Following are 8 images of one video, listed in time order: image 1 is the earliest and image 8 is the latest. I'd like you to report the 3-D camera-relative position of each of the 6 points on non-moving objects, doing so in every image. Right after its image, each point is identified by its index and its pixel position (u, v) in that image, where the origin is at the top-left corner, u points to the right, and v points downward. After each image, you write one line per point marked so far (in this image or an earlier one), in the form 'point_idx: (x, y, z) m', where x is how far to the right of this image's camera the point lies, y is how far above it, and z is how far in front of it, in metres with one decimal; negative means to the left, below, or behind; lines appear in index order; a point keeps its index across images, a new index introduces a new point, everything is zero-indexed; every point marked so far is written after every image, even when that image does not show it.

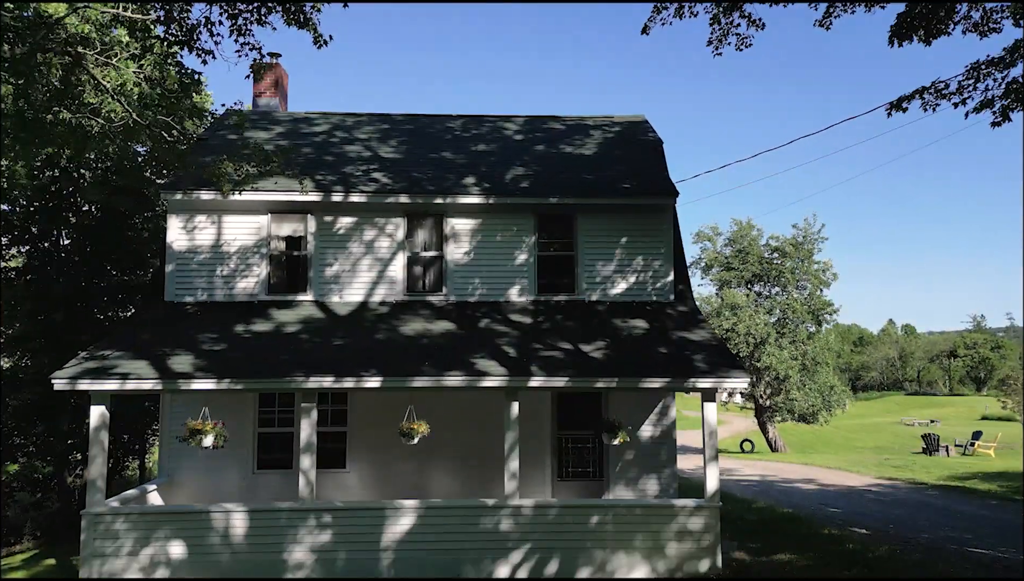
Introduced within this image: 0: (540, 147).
0: (+0.7, +3.3, +15.0) m
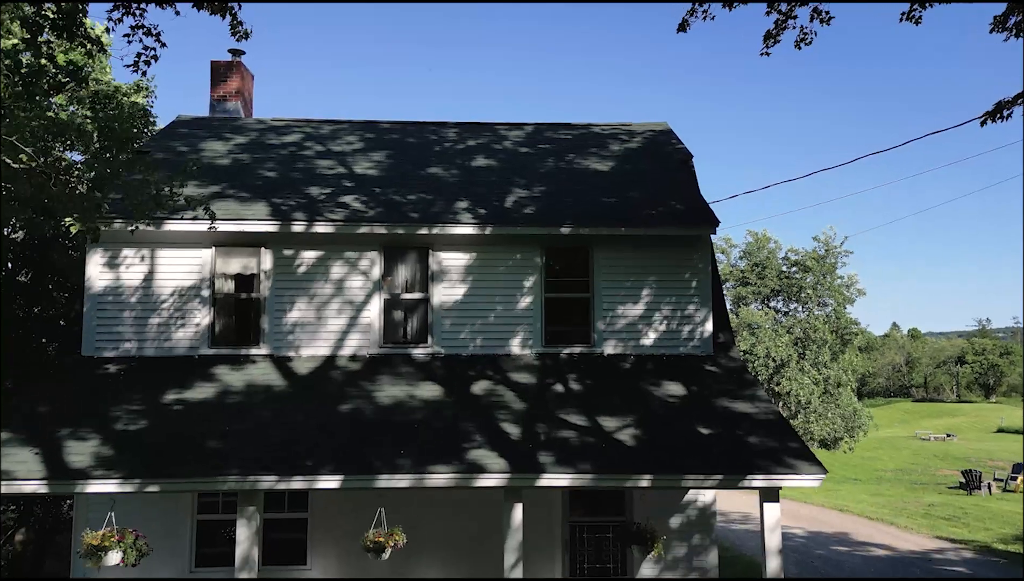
0: (+0.7, +2.5, +12.6) m
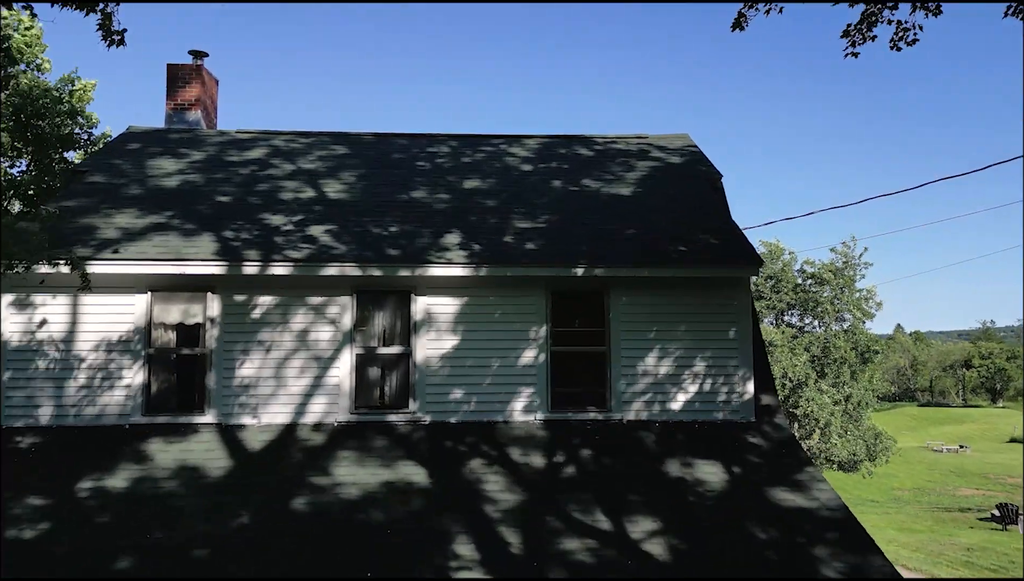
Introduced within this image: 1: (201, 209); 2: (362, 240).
0: (+0.7, +1.8, +10.8) m
1: (-4.7, +1.2, +9.6) m
2: (-2.1, +0.7, +8.9) m
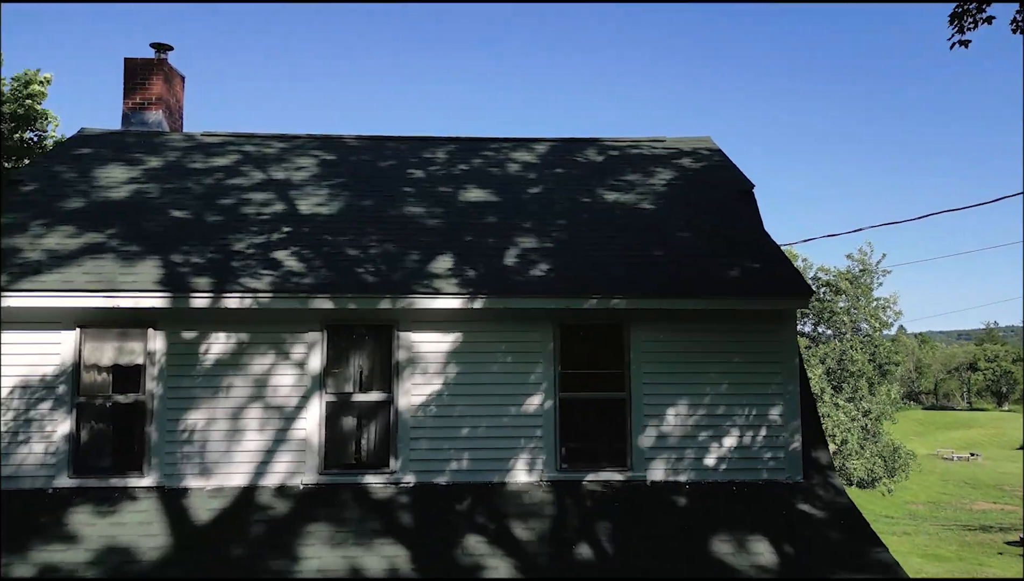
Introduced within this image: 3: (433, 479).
0: (+0.7, +1.4, +9.4) m
1: (-4.6, +0.8, +8.2) m
2: (-2.1, +0.3, +7.5) m
3: (-0.9, -2.1, +7.1) m
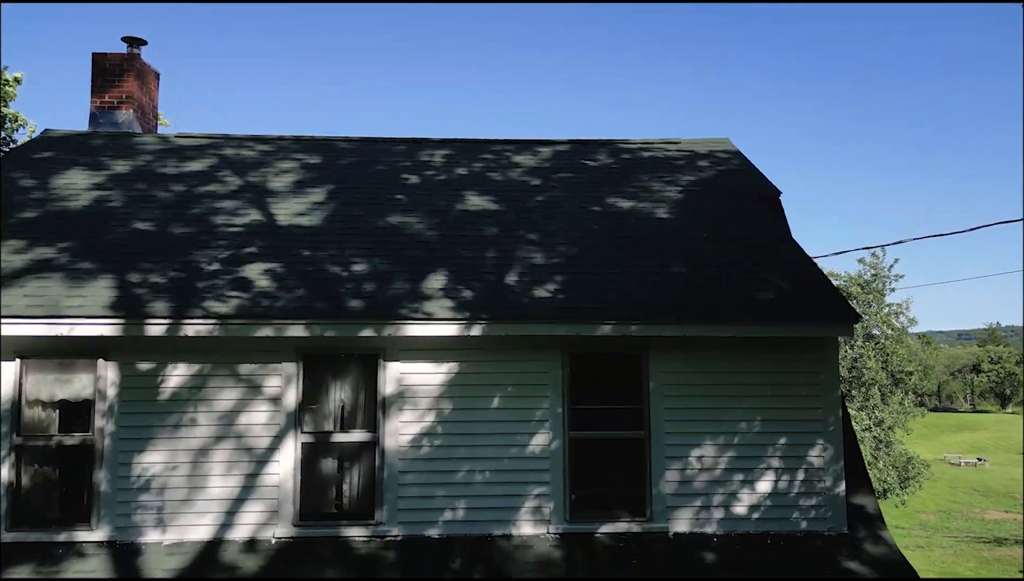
0: (+0.7, +1.1, +8.5) m
1: (-4.6, +0.6, +7.4) m
2: (-2.0, +0.1, +6.6) m
3: (-0.8, -2.3, +6.2) m
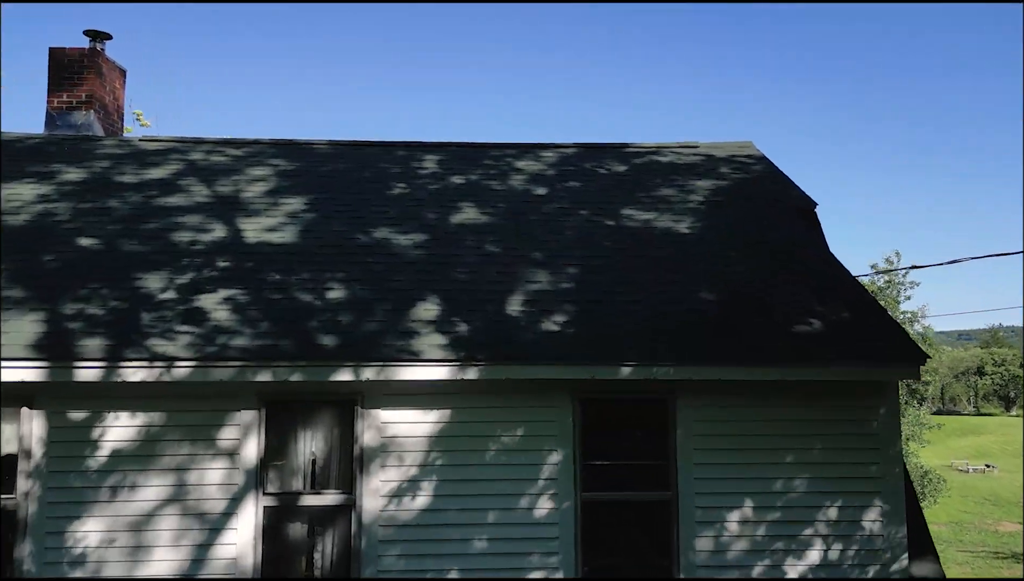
0: (+0.7, +0.8, +7.6) m
1: (-4.6, +0.3, +6.4) m
2: (-2.0, -0.2, +5.6) m
3: (-0.8, -2.6, +5.2) m
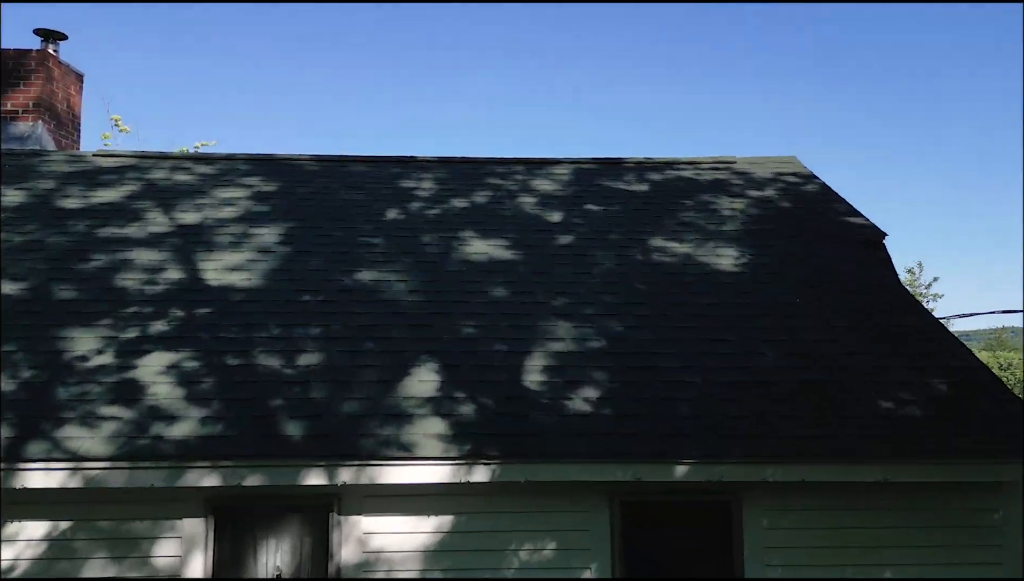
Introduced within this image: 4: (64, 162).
0: (+0.9, +0.4, +6.4) m
1: (-4.5, -0.2, +5.2) m
2: (-1.9, -0.7, +4.4) m
3: (-0.7, -3.1, +4.0) m
4: (-5.5, +1.6, +7.8) m
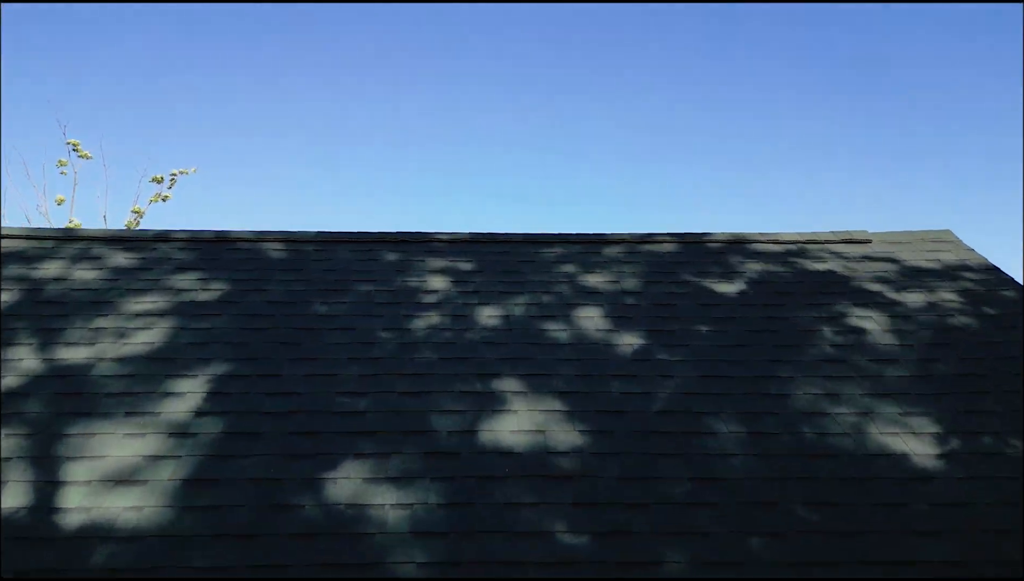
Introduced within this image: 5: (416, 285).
0: (+1.3, -0.9, +3.9) m
1: (-4.1, -1.4, +2.8) m
2: (-1.5, -1.9, +2.0) m
3: (-0.3, -4.3, +1.6) m
4: (-5.0, +0.3, +5.4) m
5: (-0.8, 0.0, +5.4) m
